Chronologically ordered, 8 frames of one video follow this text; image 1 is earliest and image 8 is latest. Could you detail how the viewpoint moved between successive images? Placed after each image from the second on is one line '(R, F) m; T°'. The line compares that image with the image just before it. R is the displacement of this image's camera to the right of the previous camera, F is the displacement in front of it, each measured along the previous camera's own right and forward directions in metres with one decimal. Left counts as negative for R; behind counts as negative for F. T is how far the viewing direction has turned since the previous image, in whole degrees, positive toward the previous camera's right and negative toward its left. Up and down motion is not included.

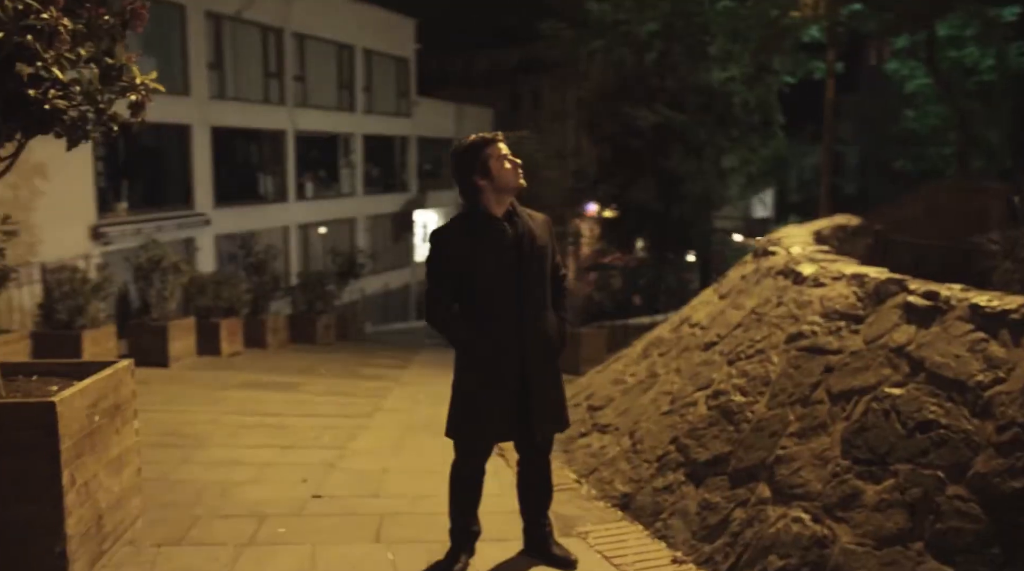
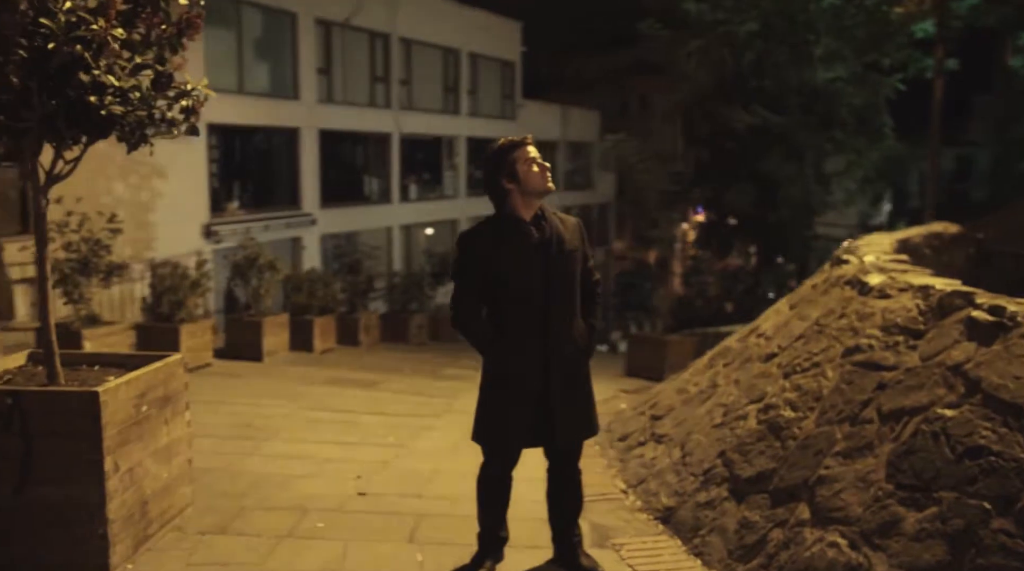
(+0.5, +0.1) m; -8°
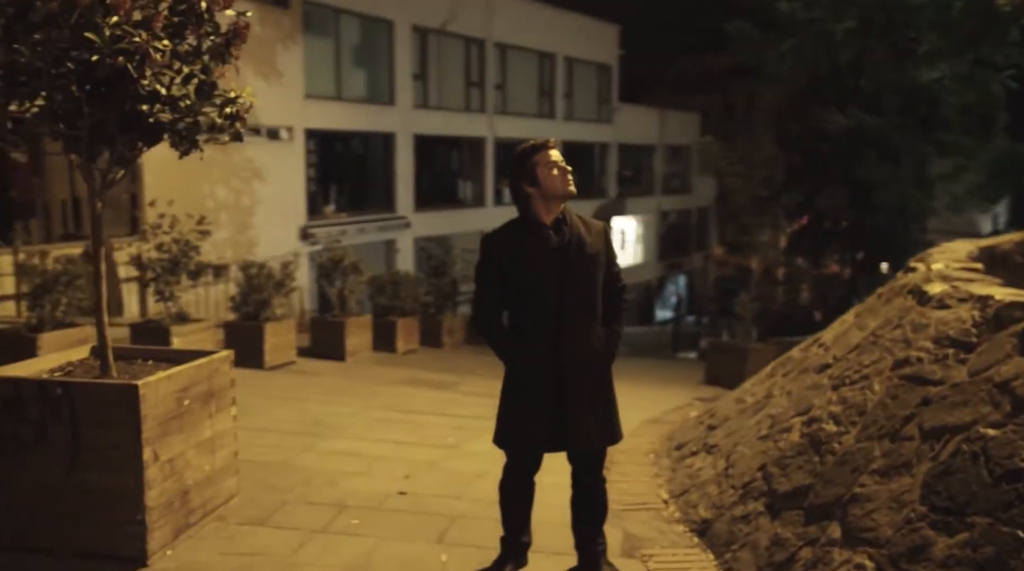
(+0.5, 0.0) m; -7°
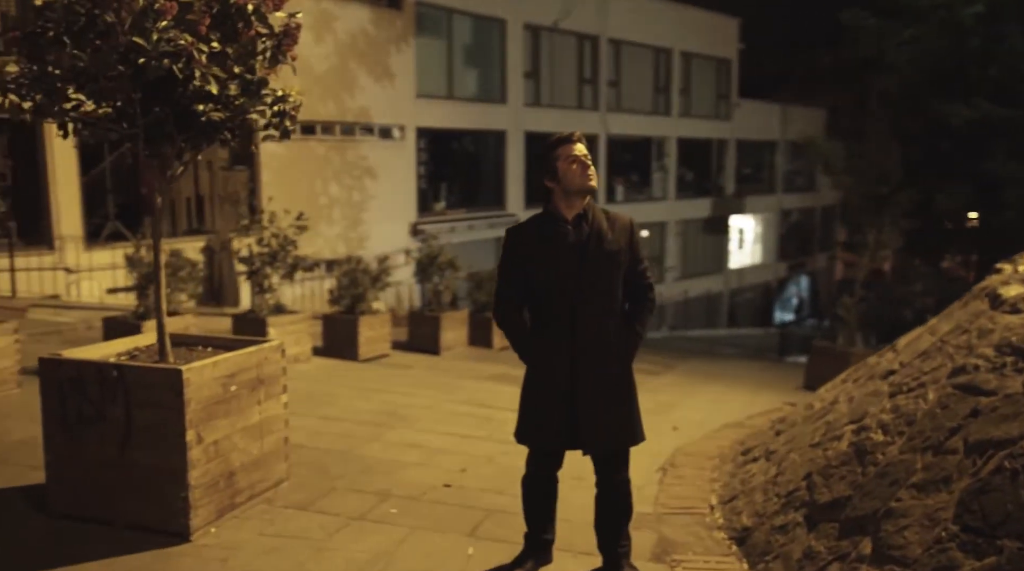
(+0.6, +0.1) m; -9°
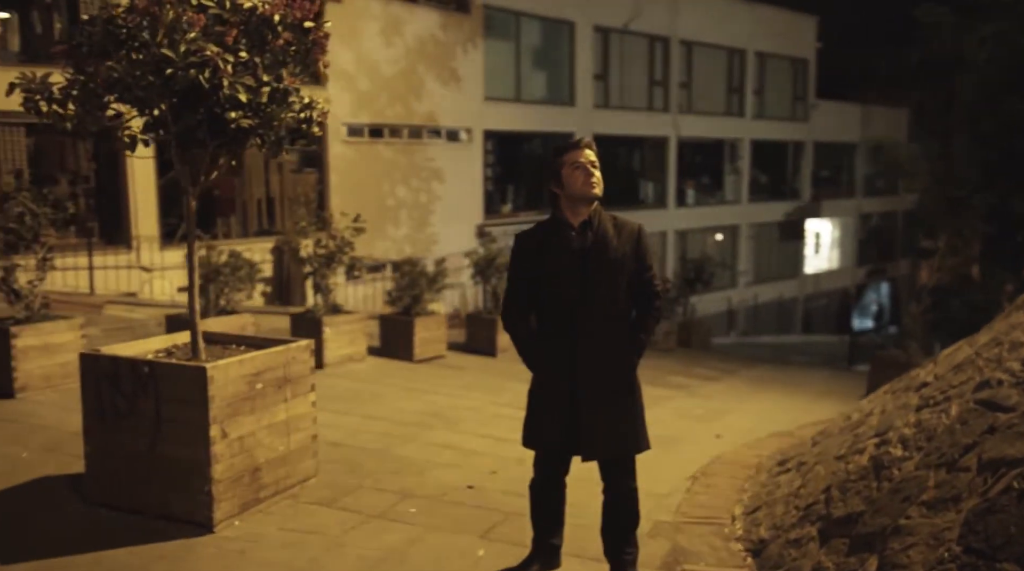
(+0.4, 0.0) m; -6°
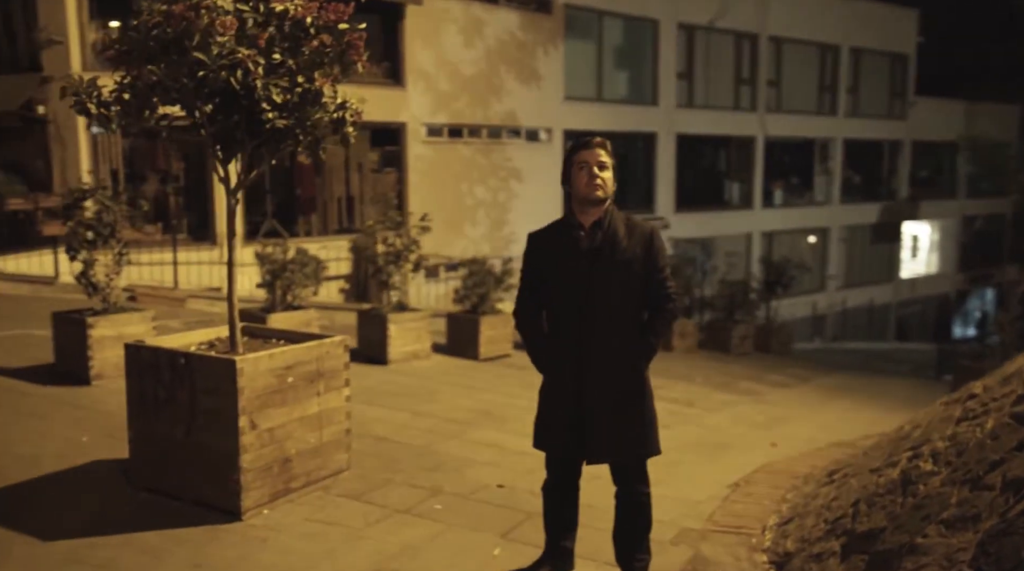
(+0.5, +0.1) m; -7°
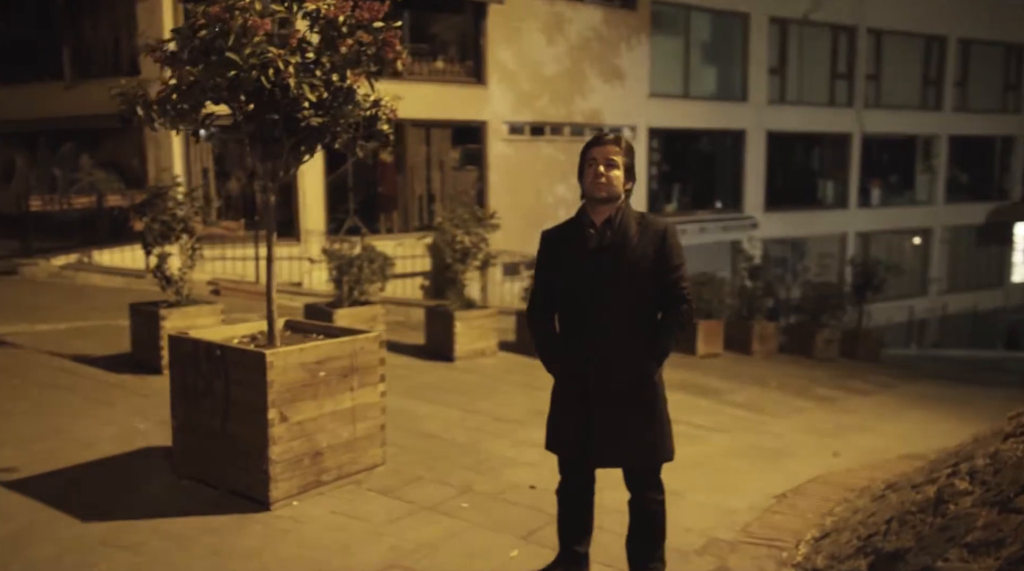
(+0.5, +0.1) m; -7°
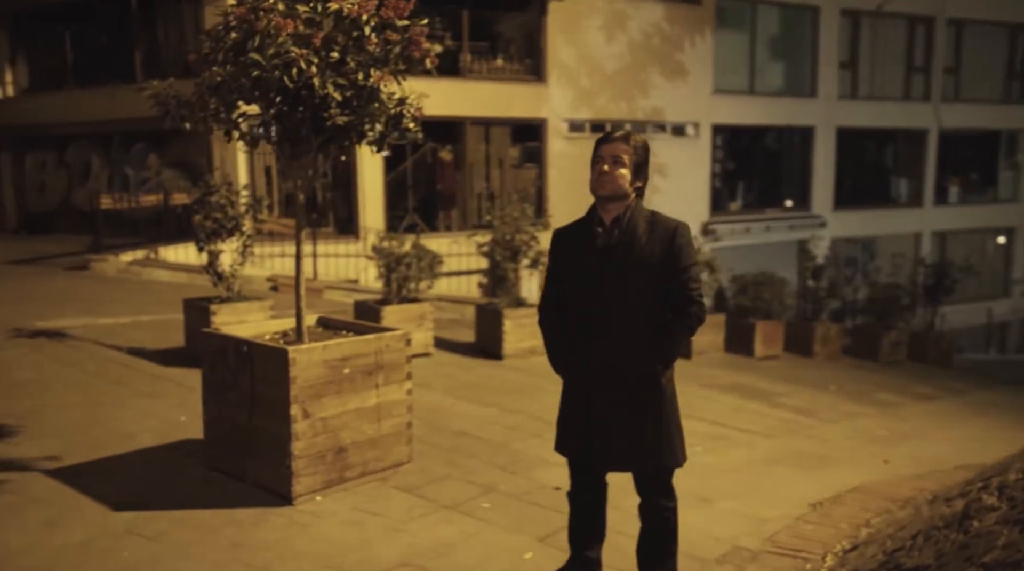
(+0.3, +0.1) m; -5°
